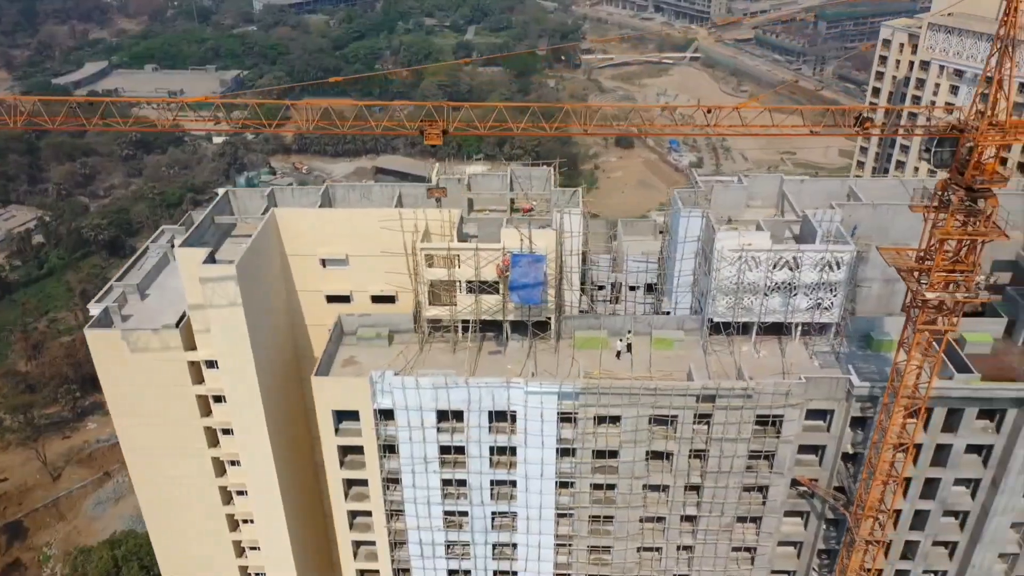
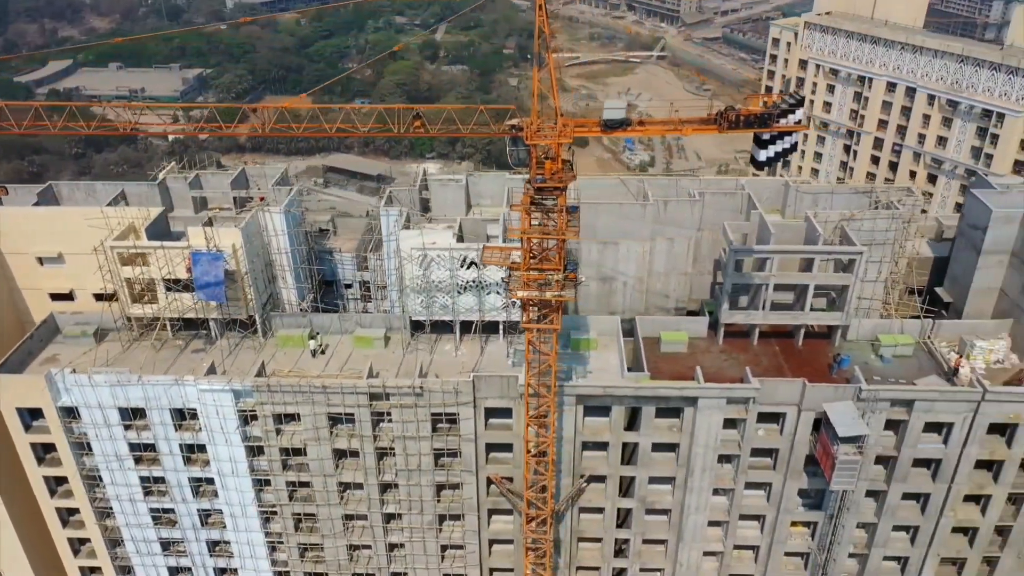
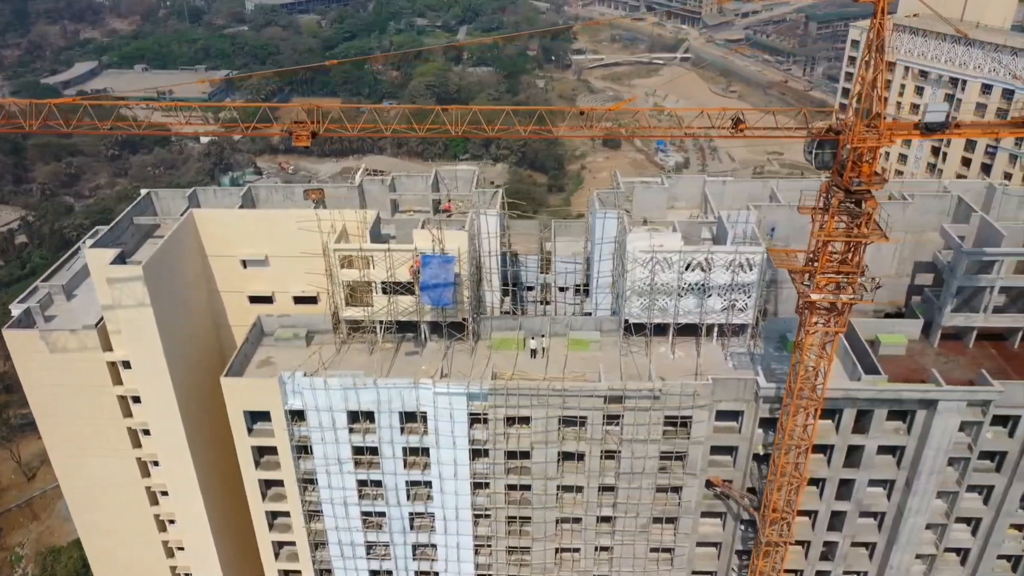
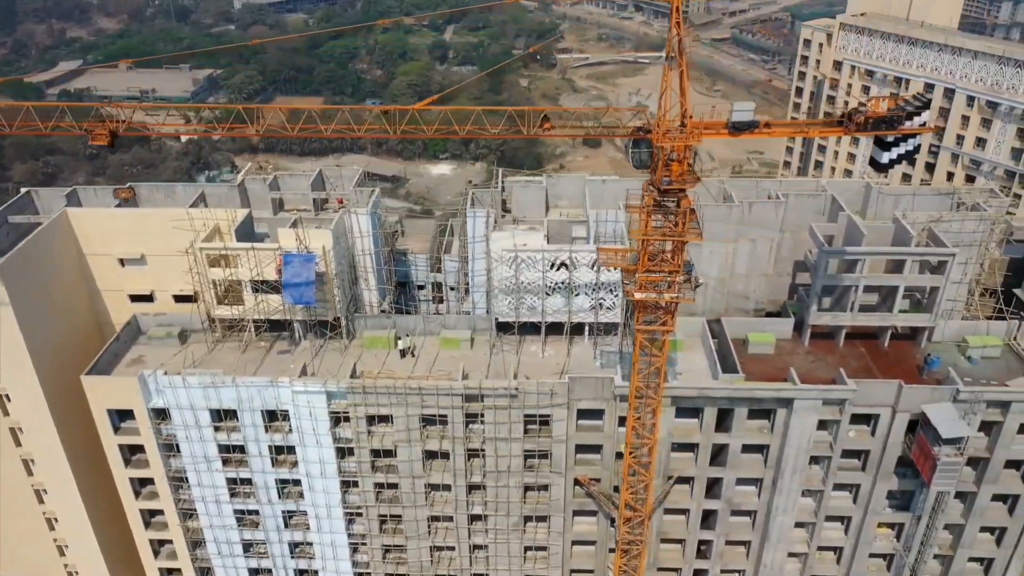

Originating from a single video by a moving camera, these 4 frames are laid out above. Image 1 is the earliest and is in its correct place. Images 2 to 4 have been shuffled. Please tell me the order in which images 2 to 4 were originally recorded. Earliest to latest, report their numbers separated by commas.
3, 4, 2
